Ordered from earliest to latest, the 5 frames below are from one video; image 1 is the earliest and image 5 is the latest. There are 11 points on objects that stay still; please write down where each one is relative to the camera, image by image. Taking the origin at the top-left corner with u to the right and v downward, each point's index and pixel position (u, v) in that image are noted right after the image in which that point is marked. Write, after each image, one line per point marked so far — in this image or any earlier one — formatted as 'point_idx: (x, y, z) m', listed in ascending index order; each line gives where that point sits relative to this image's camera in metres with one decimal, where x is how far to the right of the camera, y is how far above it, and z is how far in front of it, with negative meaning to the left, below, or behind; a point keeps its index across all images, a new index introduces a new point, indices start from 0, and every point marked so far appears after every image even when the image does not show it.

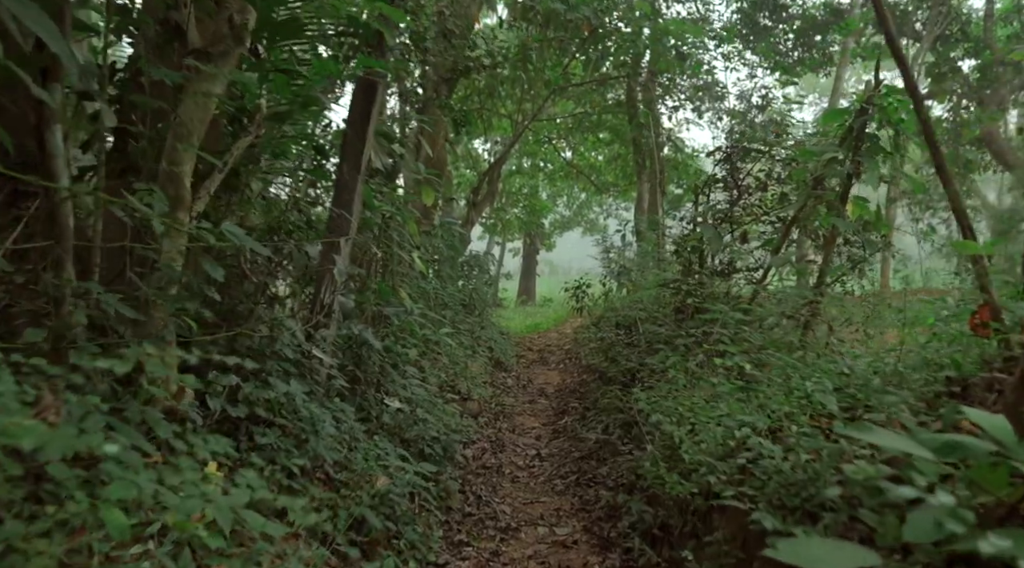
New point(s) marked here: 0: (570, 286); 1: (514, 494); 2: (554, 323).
0: (+1.1, 0.0, +14.8) m
1: (0.0, -1.5, +5.9) m
2: (+0.9, -0.8, +17.4) m
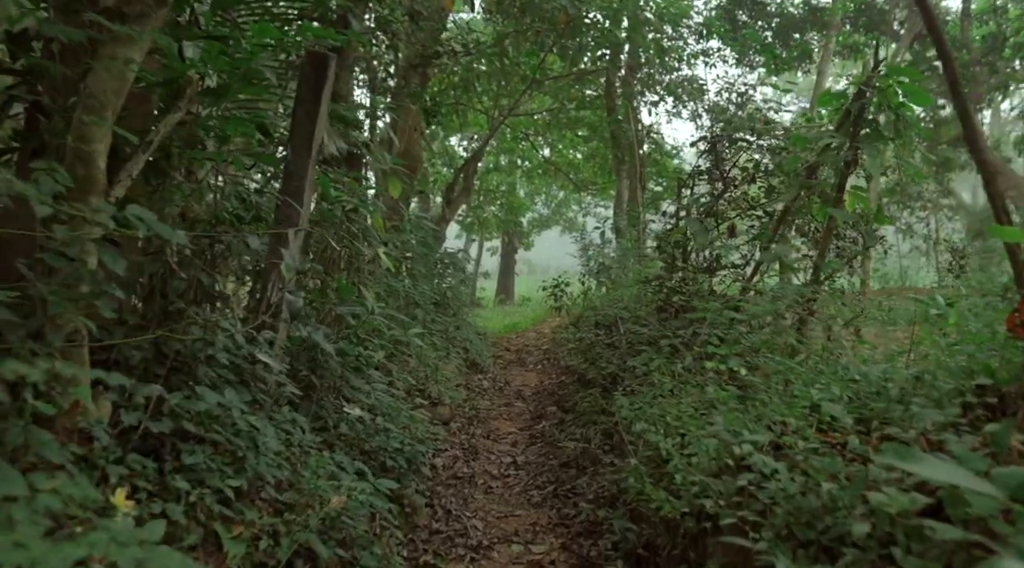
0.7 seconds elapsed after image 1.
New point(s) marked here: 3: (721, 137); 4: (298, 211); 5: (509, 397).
0: (+0.6, 0.0, +14.4) m
1: (-0.2, -1.5, +5.5) m
2: (+0.4, -0.8, +17.0) m
3: (+1.6, +1.2, +6.4) m
4: (-1.1, +0.4, +4.1) m
5: (0.0, -1.4, +9.9) m
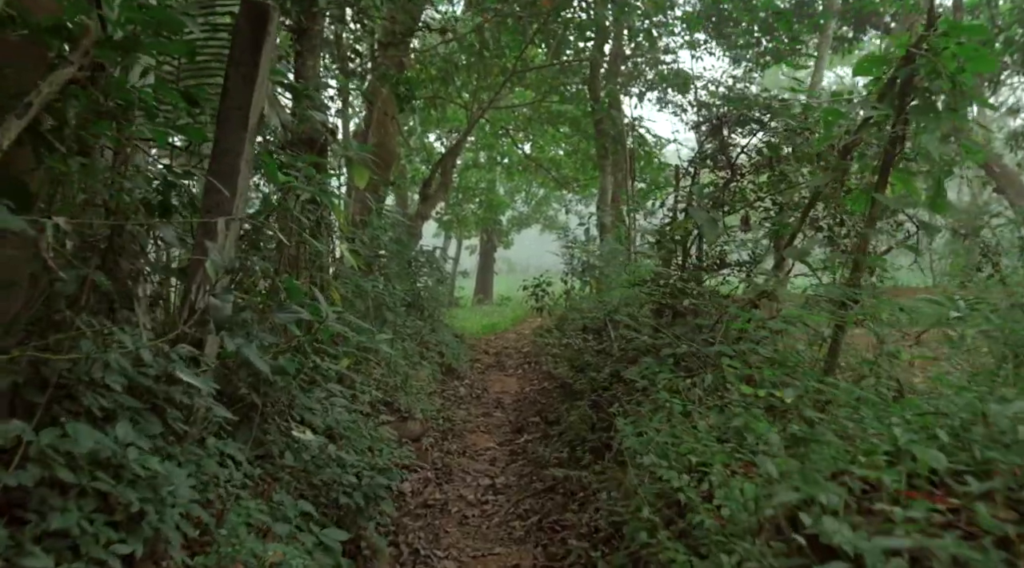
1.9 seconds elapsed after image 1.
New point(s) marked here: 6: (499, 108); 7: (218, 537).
0: (+0.3, 0.0, +13.7) m
1: (-0.3, -1.5, +4.7) m
2: (0.0, -0.8, +16.3) m
3: (+1.5, +1.2, +5.8) m
4: (-1.2, +0.4, +3.4) m
5: (-0.3, -1.4, +9.2) m
6: (-0.2, +3.1, +14.2) m
7: (-1.0, -0.9, +2.8) m
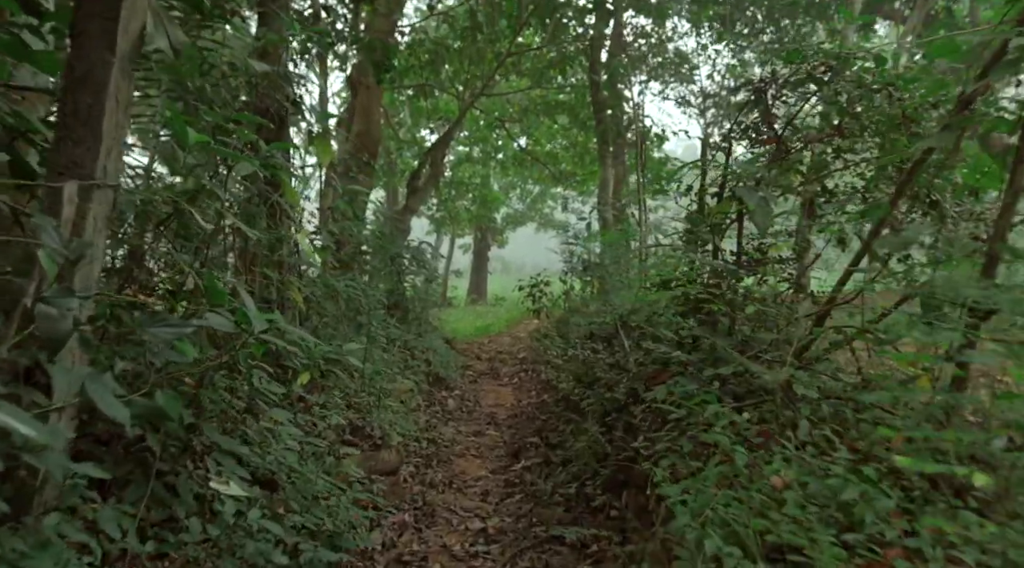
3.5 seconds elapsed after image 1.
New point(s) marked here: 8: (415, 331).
0: (+0.2, 0.0, +12.6) m
1: (-0.3, -1.5, +3.7) m
2: (-0.1, -0.8, +15.2) m
3: (+1.5, +1.2, +4.7) m
4: (-1.2, +0.4, +2.3) m
5: (-0.3, -1.4, +8.1) m
6: (-0.3, +3.1, +13.2) m
7: (-1.0, -0.8, +1.7) m
8: (-1.2, -0.6, +10.0) m
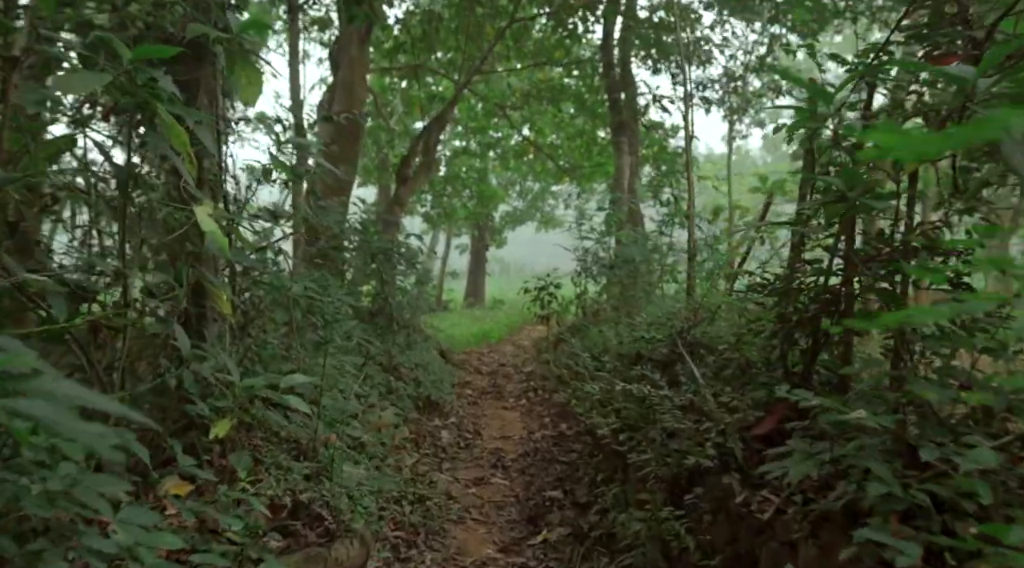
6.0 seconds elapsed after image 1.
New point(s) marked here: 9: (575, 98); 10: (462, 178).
0: (+0.3, 0.0, +10.9) m
1: (-0.2, -1.5, +1.9) m
2: (0.0, -0.8, +13.5) m
3: (+1.6, +1.1, +2.9) m
4: (-1.0, +0.4, +0.5) m
5: (-0.2, -1.4, +6.4) m
6: (-0.2, +3.0, +11.4) m
7: (-0.9, -0.9, -0.1) m
8: (-1.1, -0.6, +8.2) m
9: (+1.0, +2.8, +11.2) m
10: (-0.8, +1.9, +13.6) m
